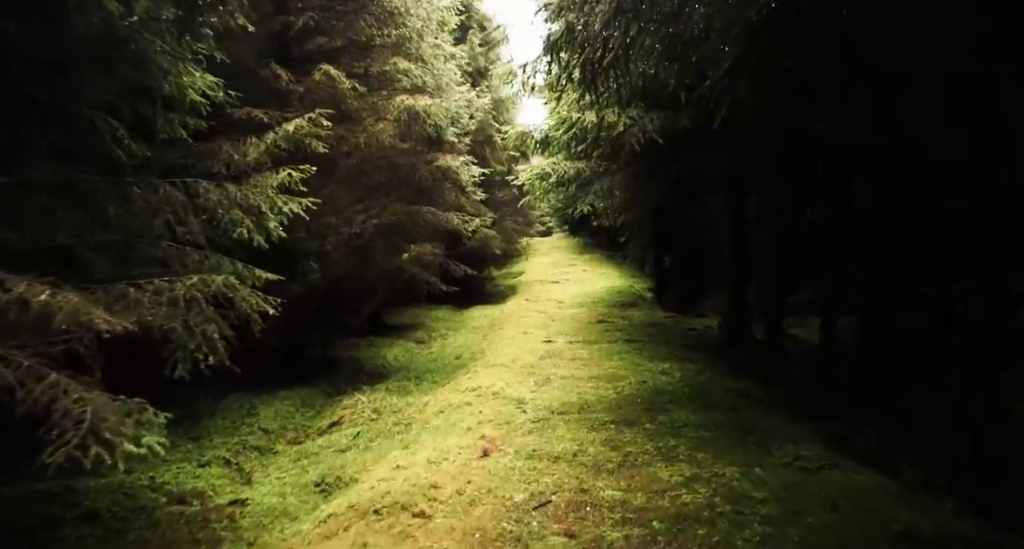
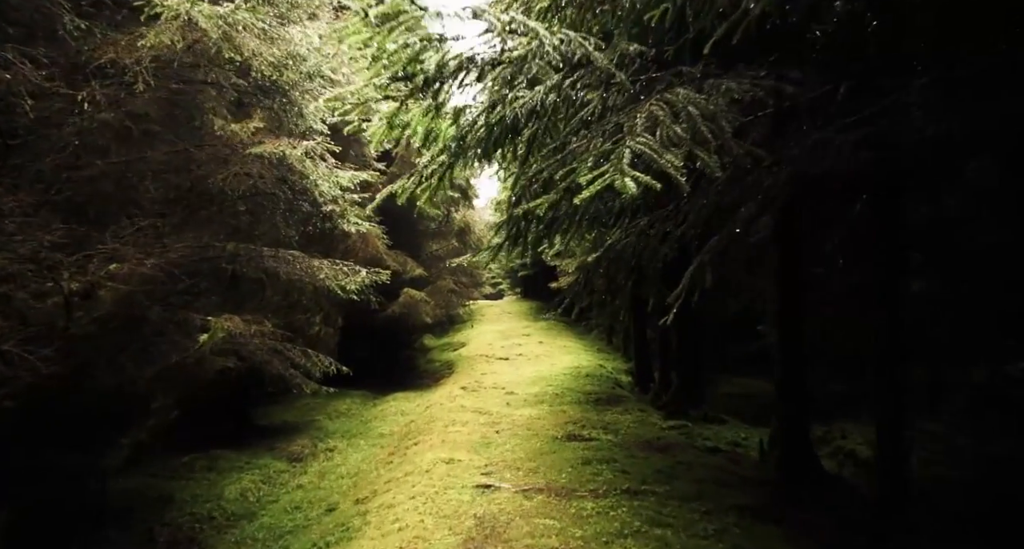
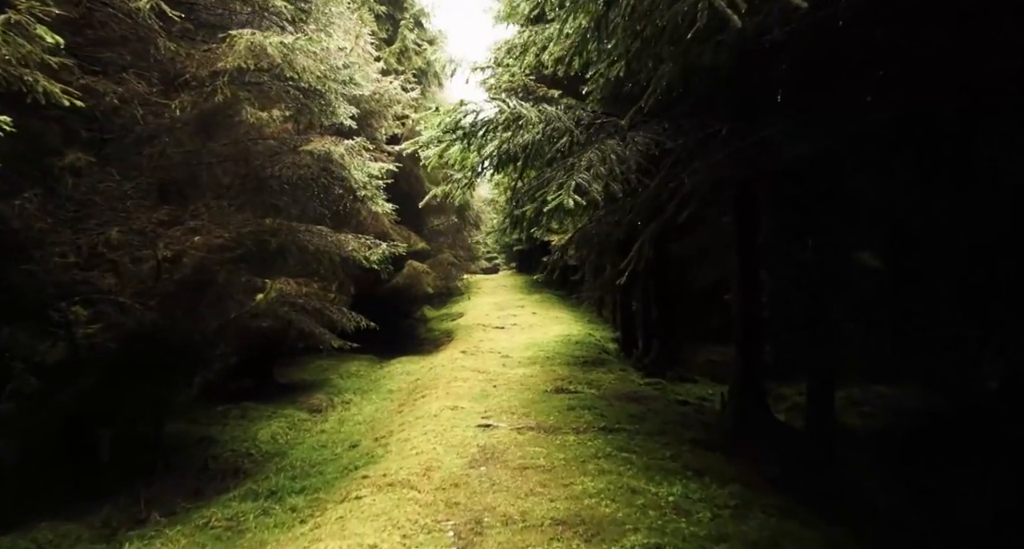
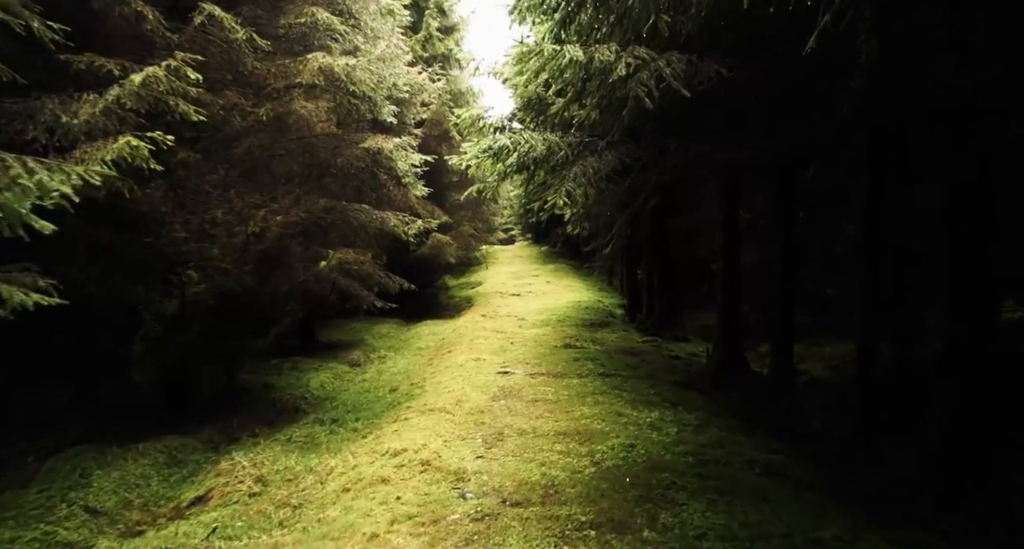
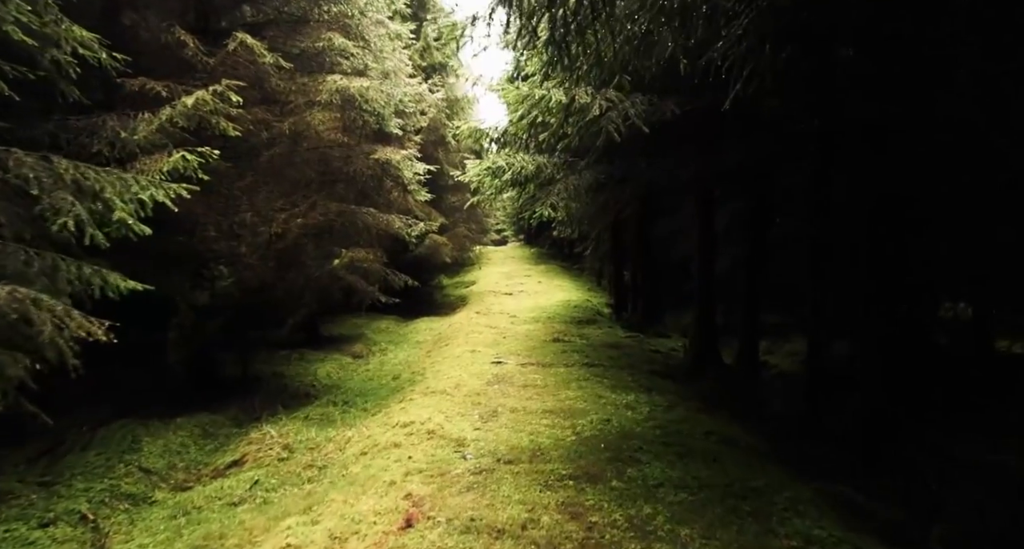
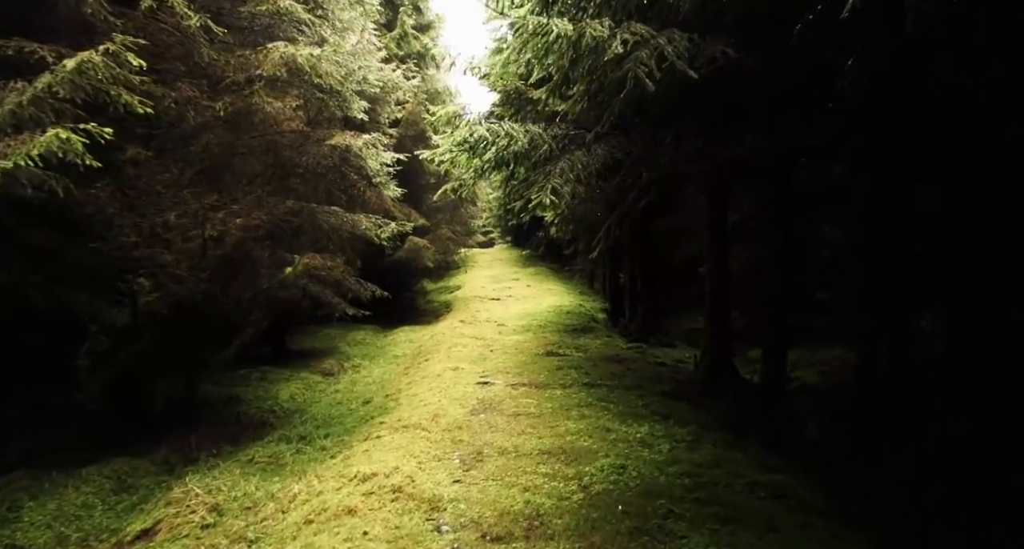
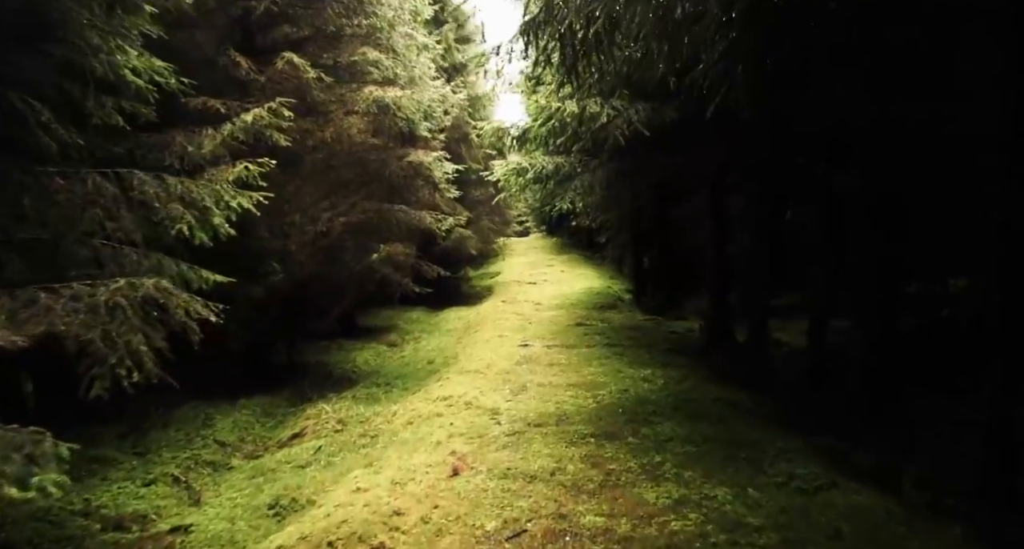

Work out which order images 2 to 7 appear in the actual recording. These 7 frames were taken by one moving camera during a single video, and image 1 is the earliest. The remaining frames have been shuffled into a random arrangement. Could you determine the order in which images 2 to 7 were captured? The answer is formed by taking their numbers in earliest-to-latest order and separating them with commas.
7, 5, 4, 6, 3, 2
